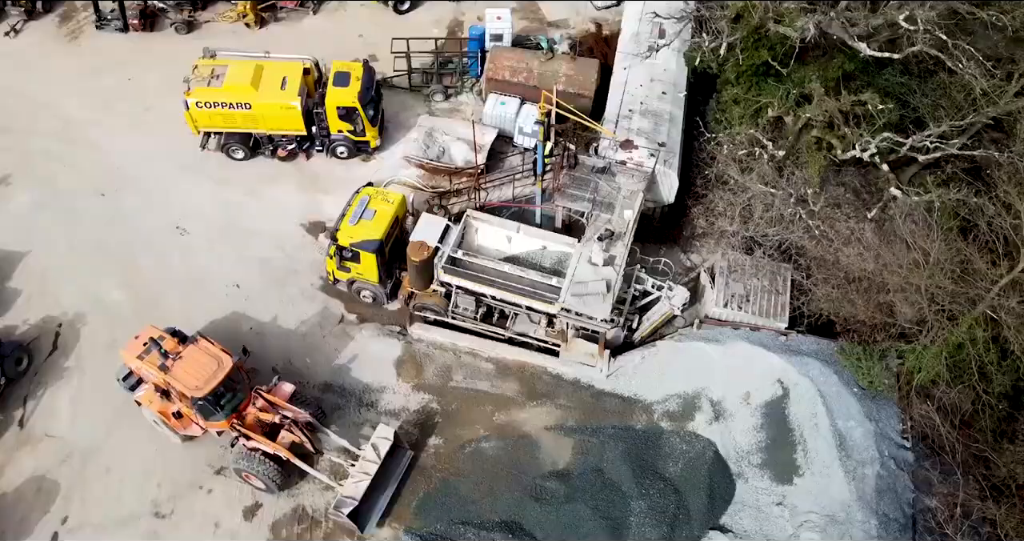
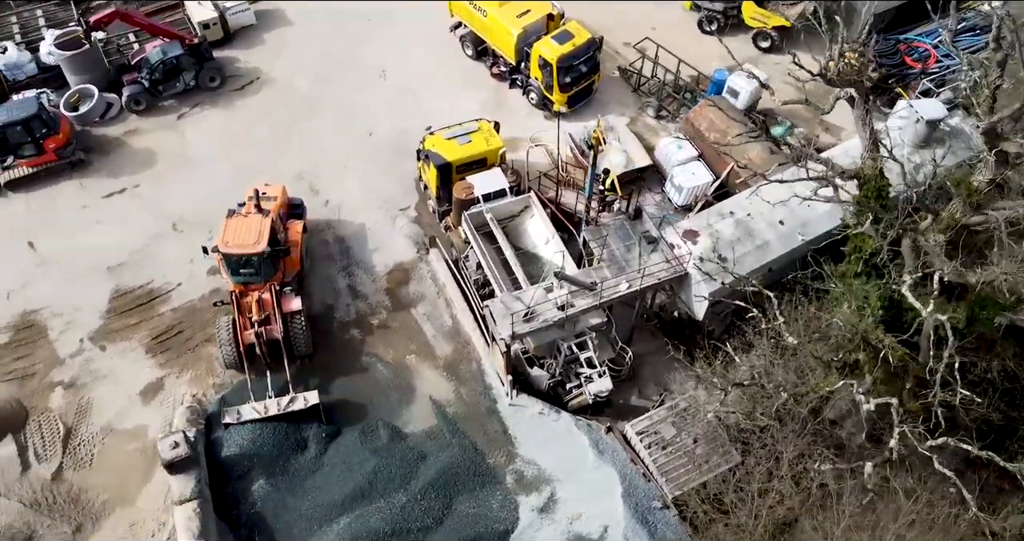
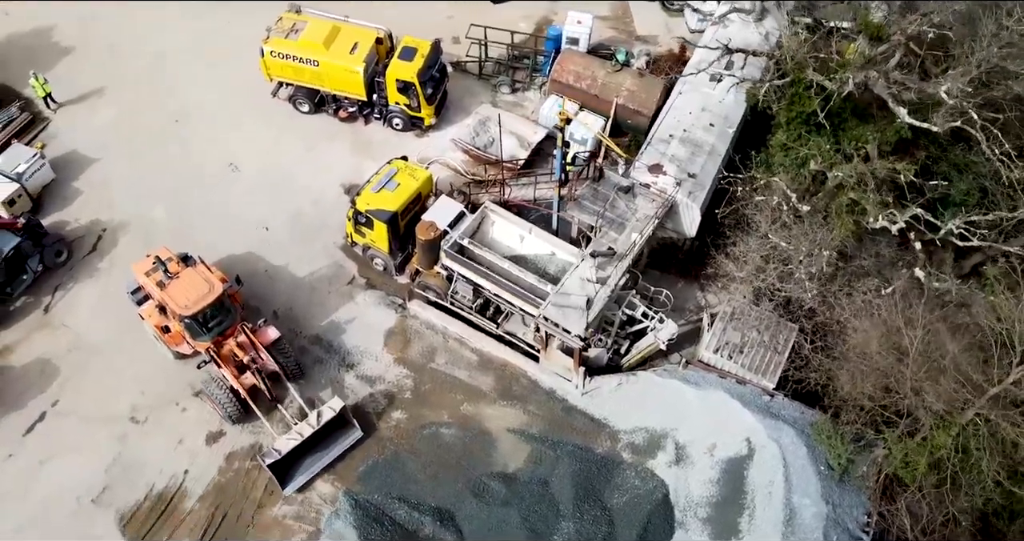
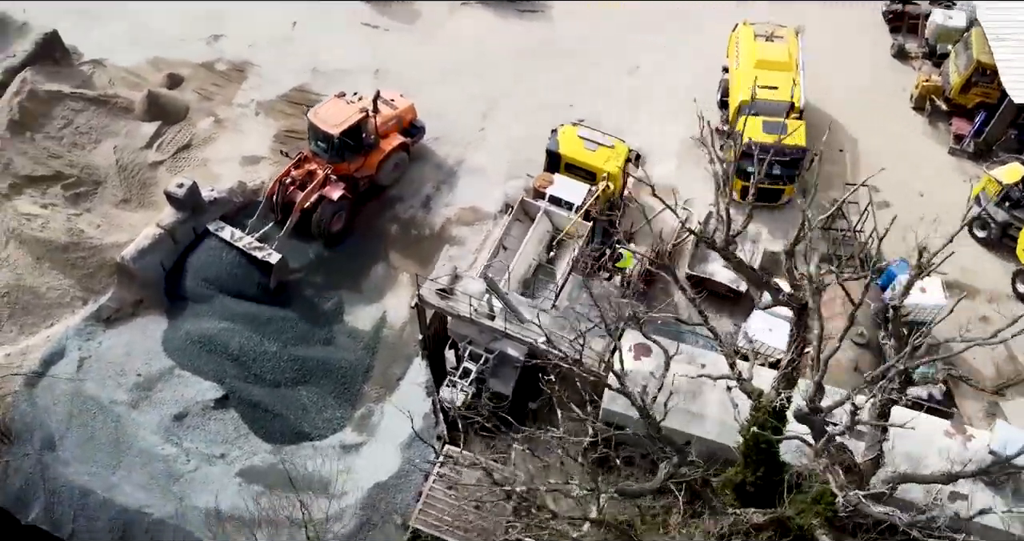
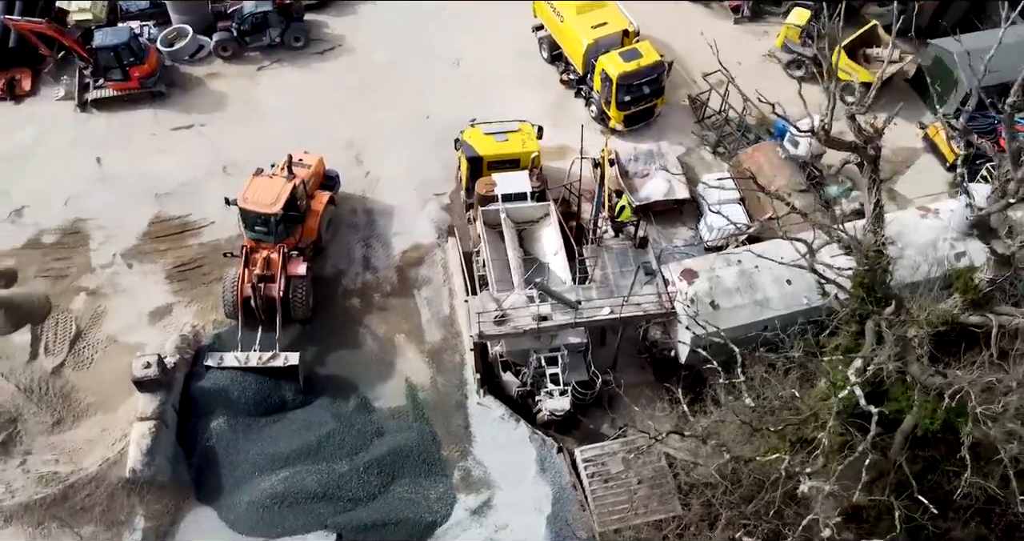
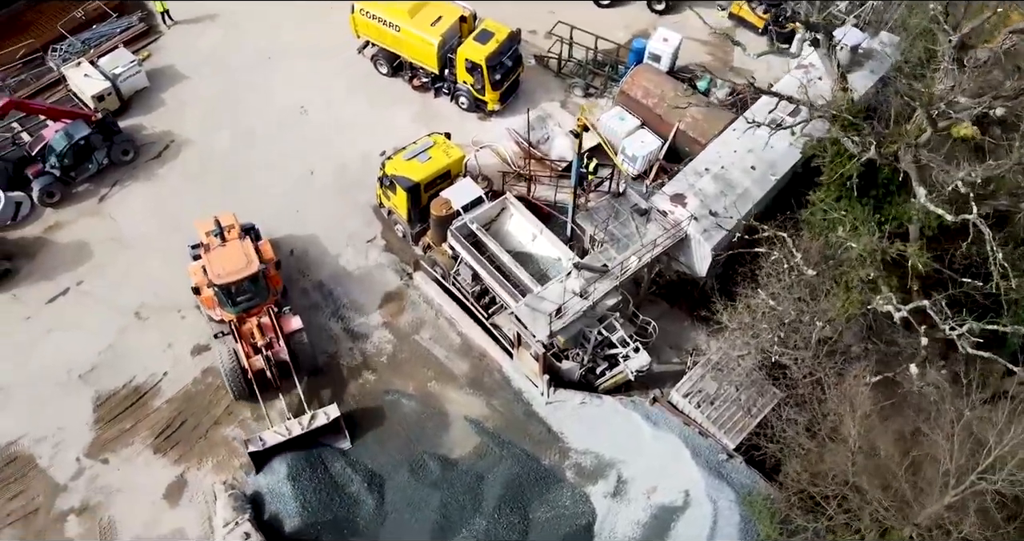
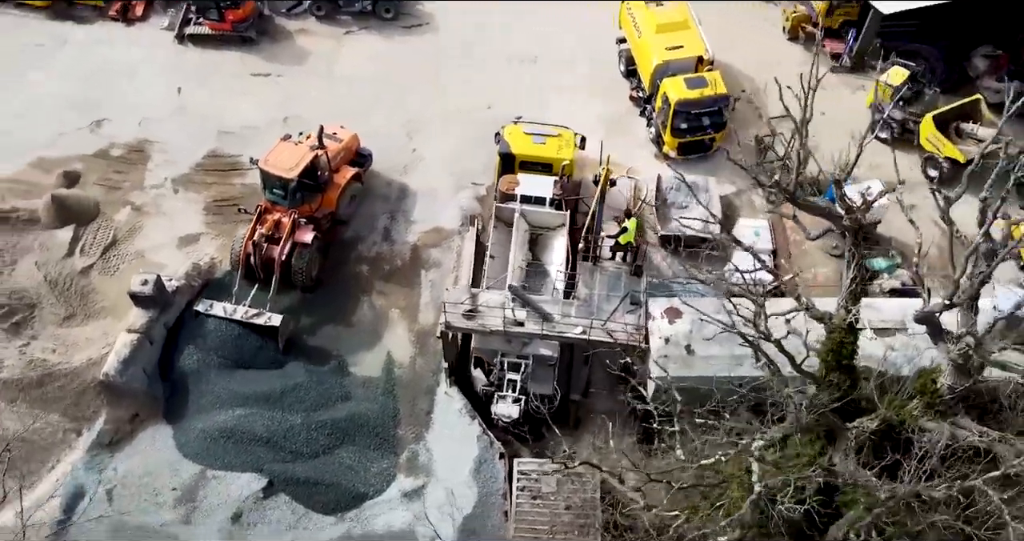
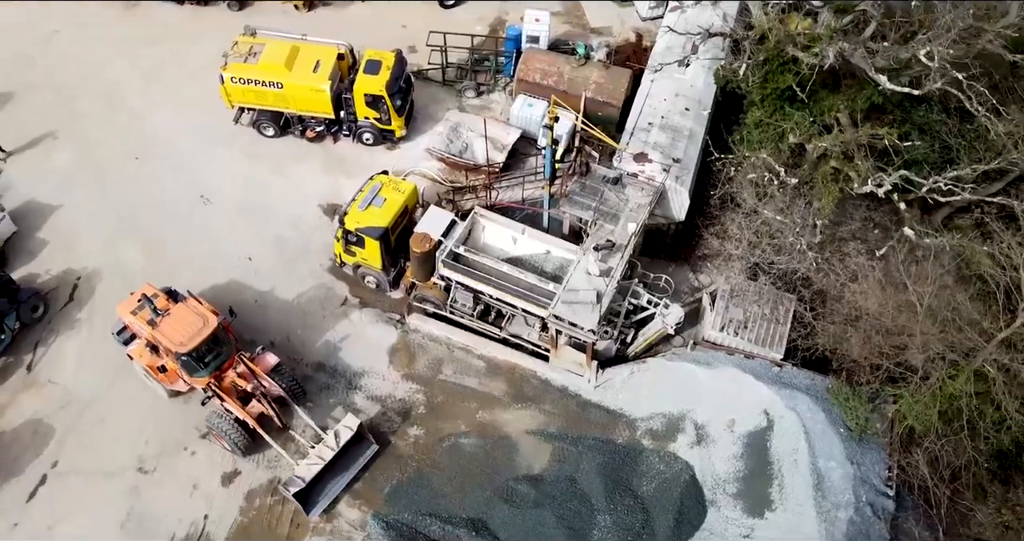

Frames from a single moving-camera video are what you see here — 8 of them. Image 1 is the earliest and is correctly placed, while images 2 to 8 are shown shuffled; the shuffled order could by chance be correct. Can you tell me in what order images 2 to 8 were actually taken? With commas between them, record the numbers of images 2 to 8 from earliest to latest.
8, 3, 6, 2, 5, 7, 4
